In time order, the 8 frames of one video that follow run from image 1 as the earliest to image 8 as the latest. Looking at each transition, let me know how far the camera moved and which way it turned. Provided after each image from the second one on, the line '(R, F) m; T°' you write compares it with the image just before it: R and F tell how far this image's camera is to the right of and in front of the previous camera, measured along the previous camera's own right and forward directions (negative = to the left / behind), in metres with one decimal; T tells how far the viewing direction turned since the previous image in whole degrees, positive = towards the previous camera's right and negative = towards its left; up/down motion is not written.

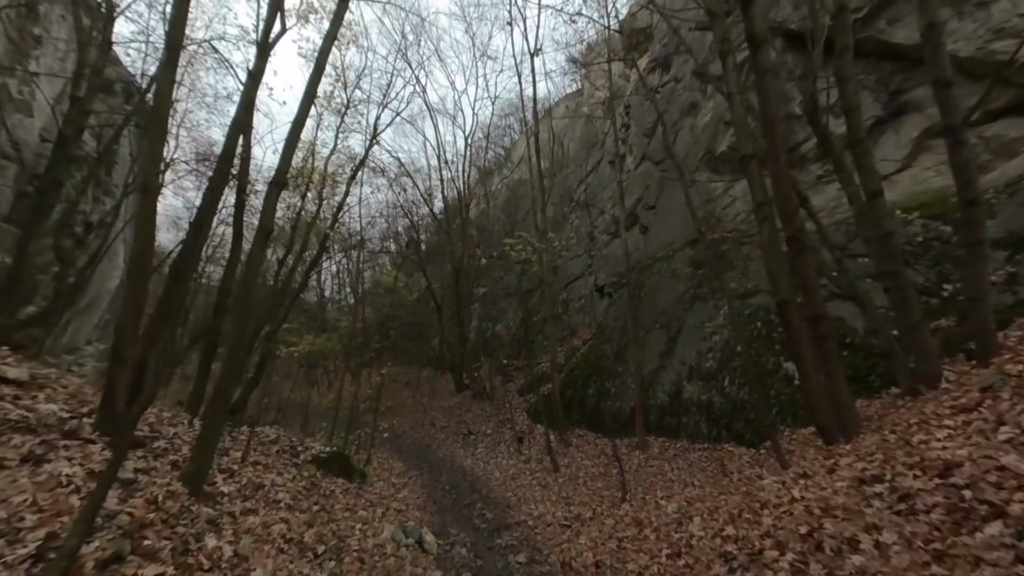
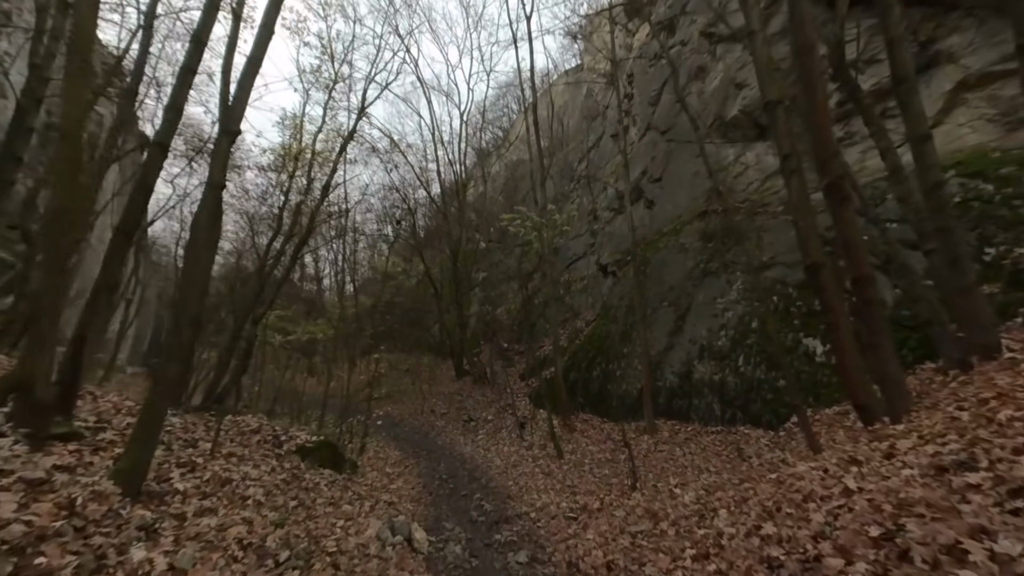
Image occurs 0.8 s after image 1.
(+0.1, +1.2) m; 0°
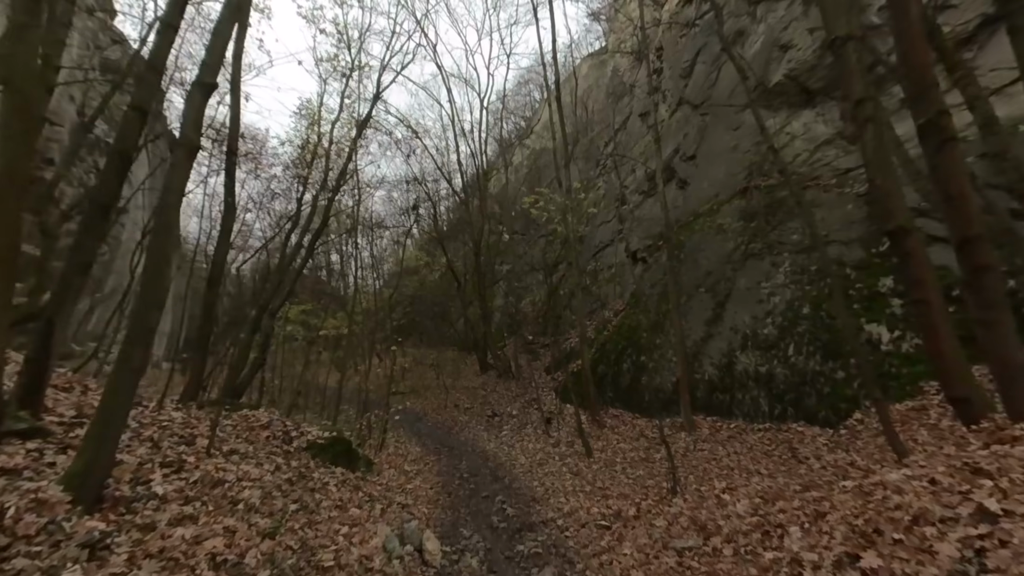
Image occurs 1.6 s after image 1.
(+0.1, +1.1) m; -3°
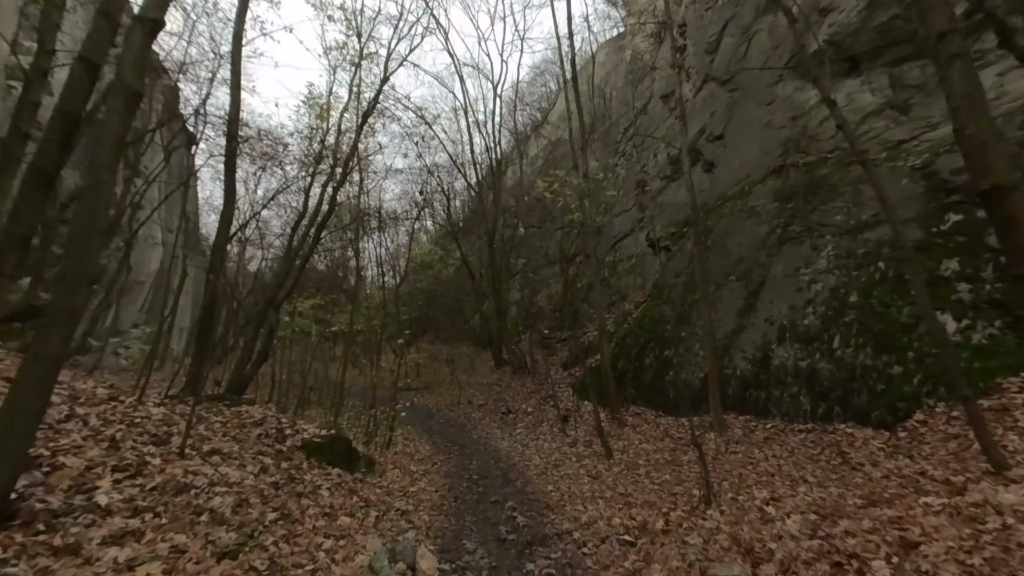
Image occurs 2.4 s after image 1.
(+0.2, +1.2) m; -2°
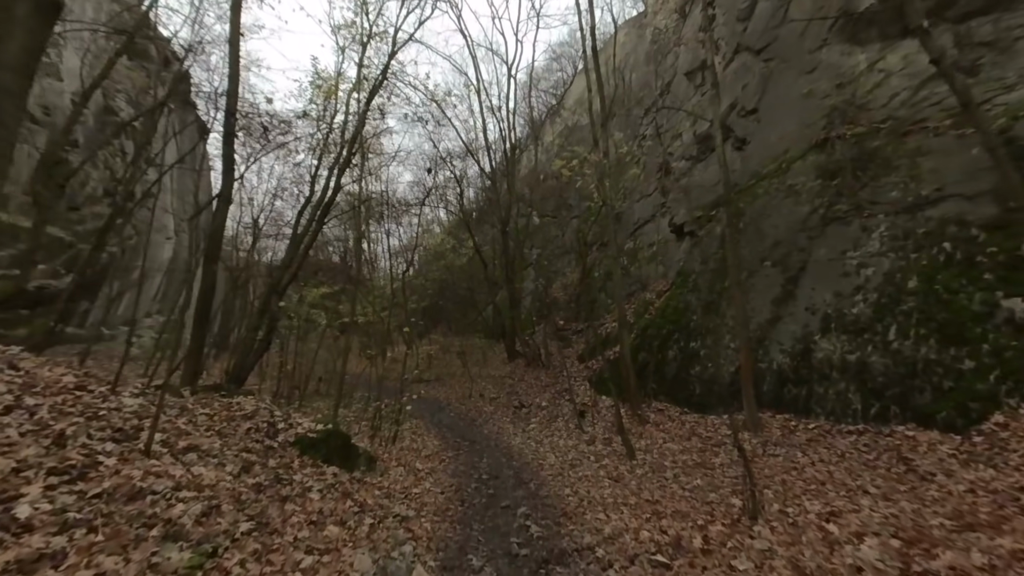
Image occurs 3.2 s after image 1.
(0.0, +1.2) m; -2°
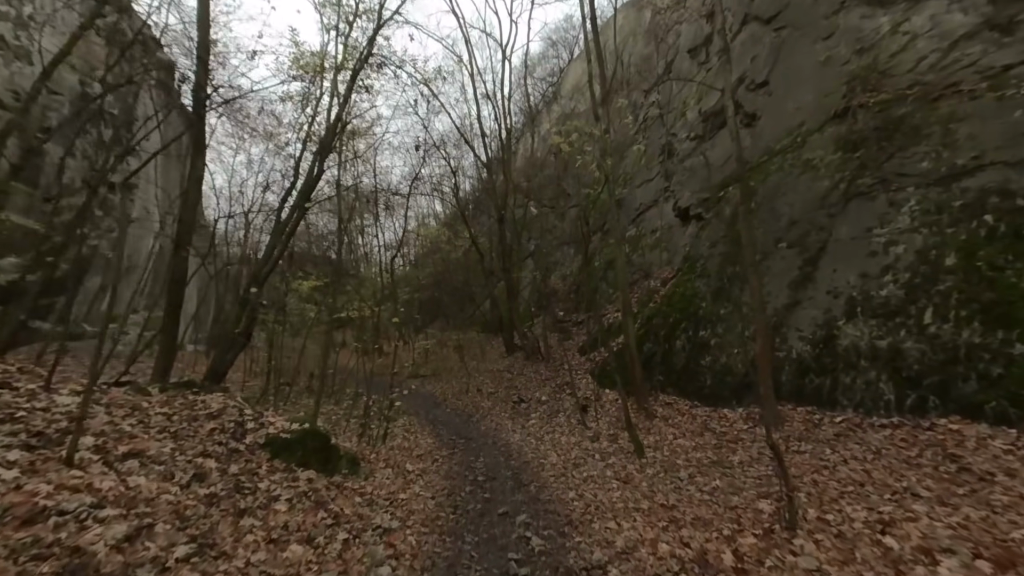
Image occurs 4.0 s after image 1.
(0.0, +1.1) m; 0°
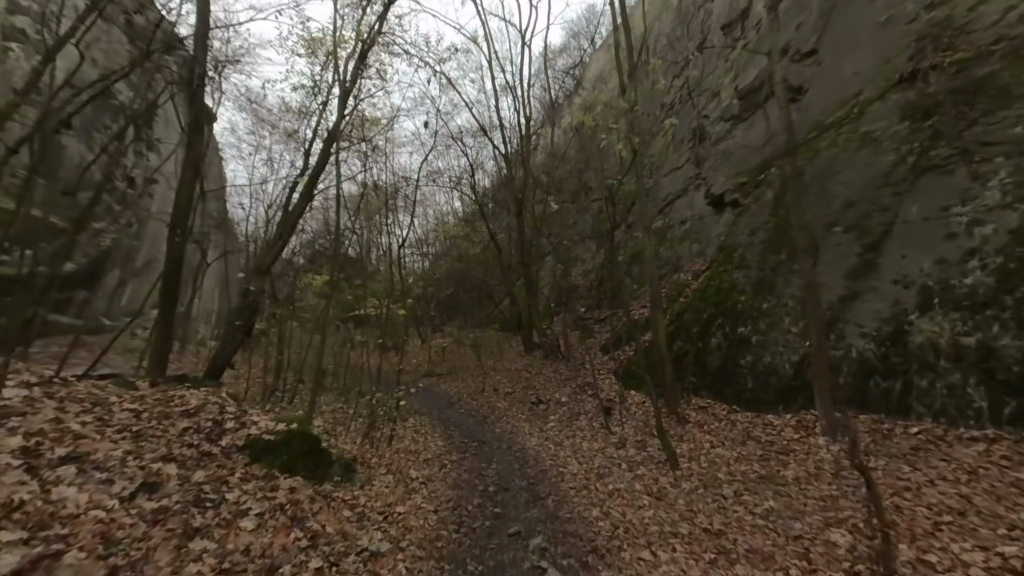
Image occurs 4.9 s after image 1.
(+0.1, +1.3) m; -3°
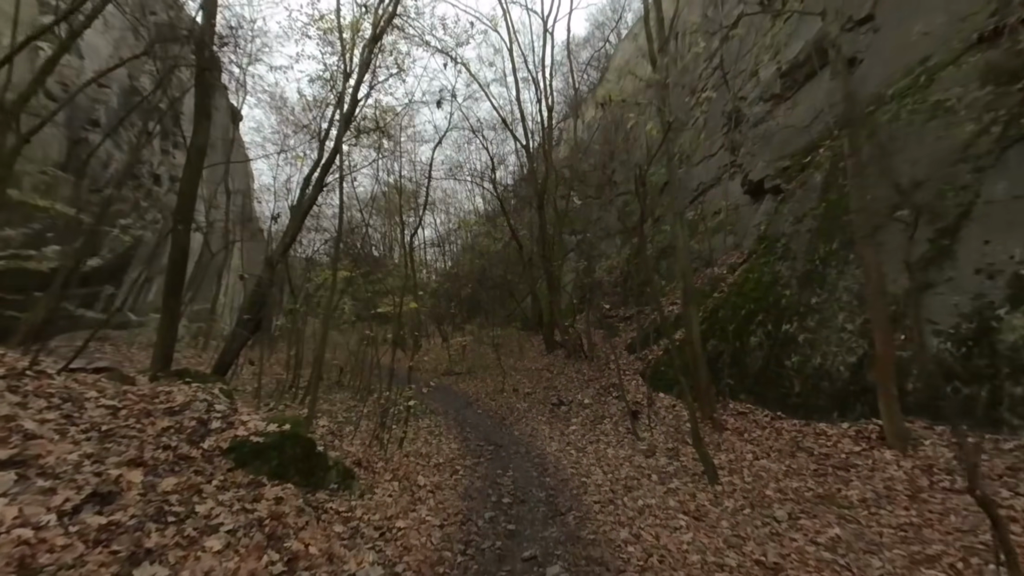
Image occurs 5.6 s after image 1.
(+0.1, +1.0) m; -3°
